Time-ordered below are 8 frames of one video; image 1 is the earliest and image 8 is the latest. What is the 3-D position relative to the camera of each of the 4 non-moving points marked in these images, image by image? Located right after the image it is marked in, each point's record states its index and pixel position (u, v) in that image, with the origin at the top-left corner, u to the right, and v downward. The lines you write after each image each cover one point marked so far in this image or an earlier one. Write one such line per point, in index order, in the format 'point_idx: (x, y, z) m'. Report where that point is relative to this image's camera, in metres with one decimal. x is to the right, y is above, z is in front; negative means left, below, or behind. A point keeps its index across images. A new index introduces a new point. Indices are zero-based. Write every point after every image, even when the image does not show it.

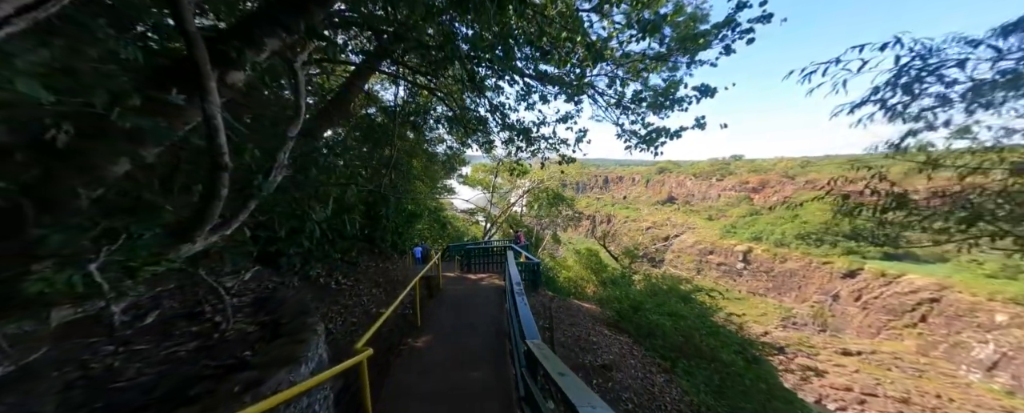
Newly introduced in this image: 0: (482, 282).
0: (-0.9, -2.3, +8.5) m
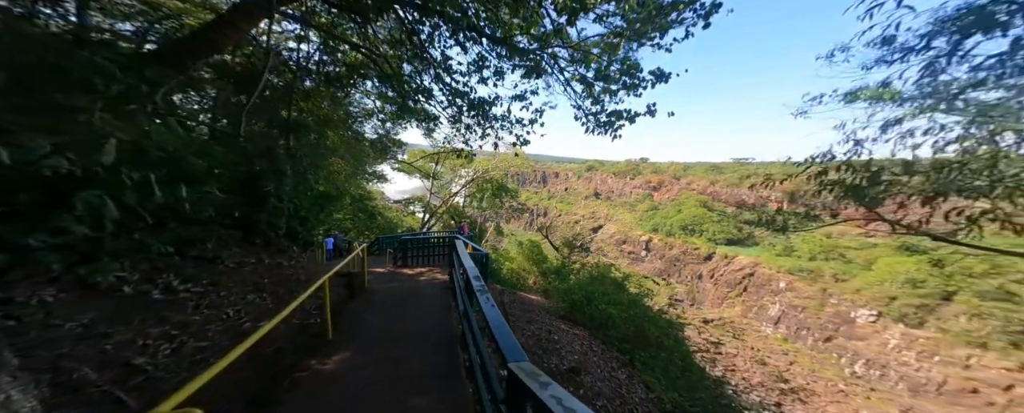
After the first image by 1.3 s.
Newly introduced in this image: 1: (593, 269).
0: (-2.4, -1.9, +7.6) m
1: (+3.9, -3.3, +14.3) m
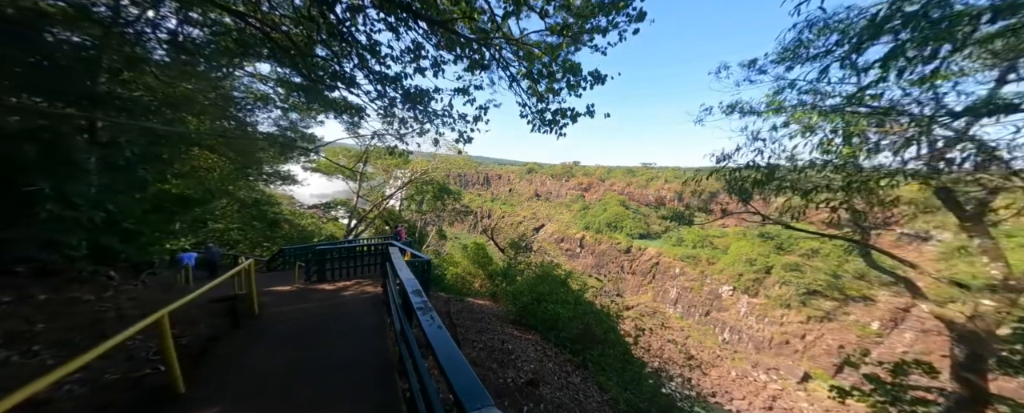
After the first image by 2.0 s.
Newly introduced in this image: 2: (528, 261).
0: (-3.8, -2.0, +6.6) m
1: (+1.1, -3.3, +14.4) m
2: (+1.3, -3.3, +16.9) m
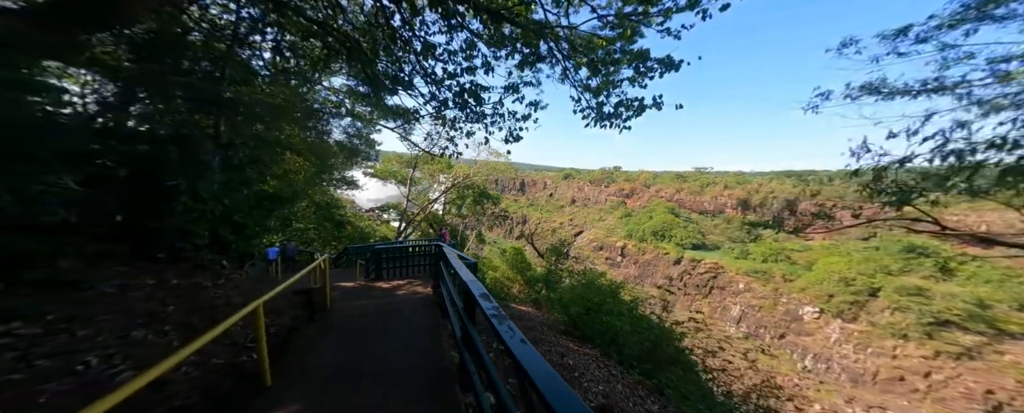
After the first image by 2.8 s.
0: (-2.7, -2.1, +6.8) m
1: (+3.1, -3.6, +14.0) m
2: (+3.6, -3.6, +16.4) m
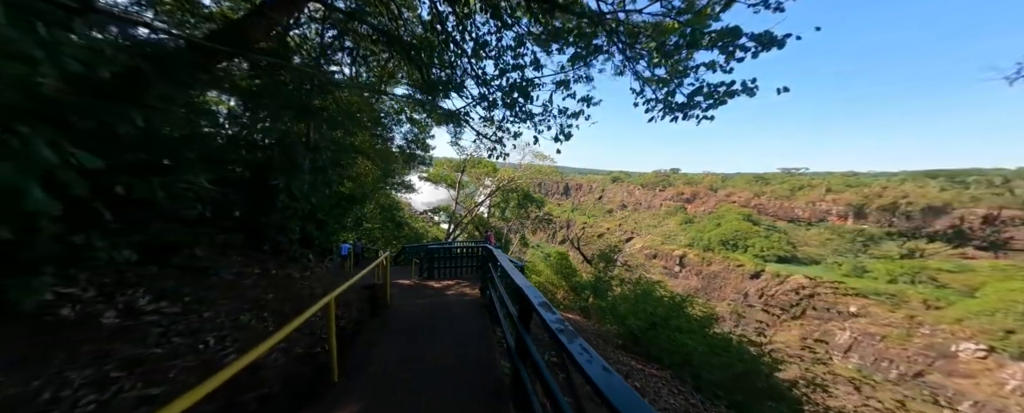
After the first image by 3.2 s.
0: (-1.5, -2.1, +6.9) m
1: (+5.3, -3.8, +13.0) m
2: (+6.1, -3.8, +15.3) m
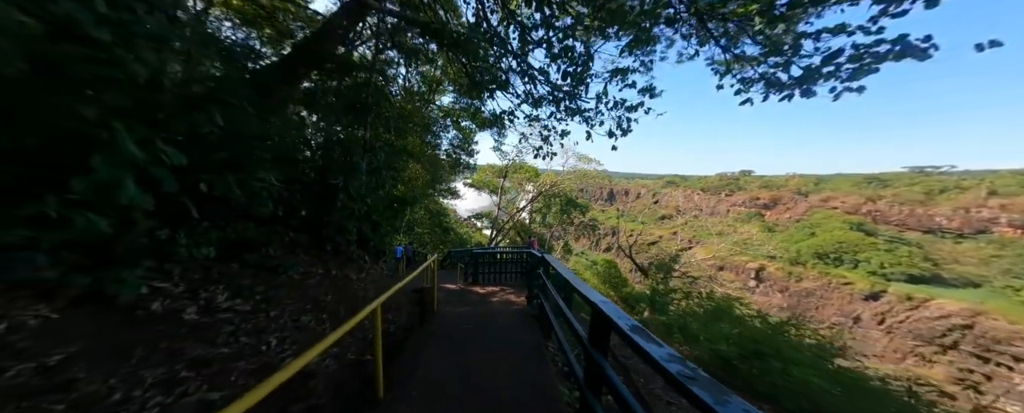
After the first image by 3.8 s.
0: (-0.4, -2.2, +6.5) m
1: (+7.2, -3.9, +11.6) m
2: (+8.3, -4.0, +13.7) m
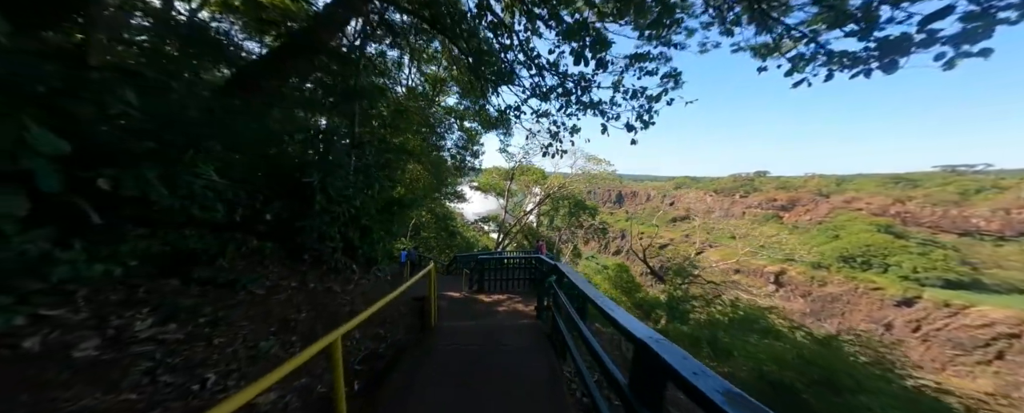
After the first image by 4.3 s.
0: (-0.2, -2.2, +6.0) m
1: (+7.5, -4.0, +10.9) m
2: (+8.7, -4.1, +13.0) m
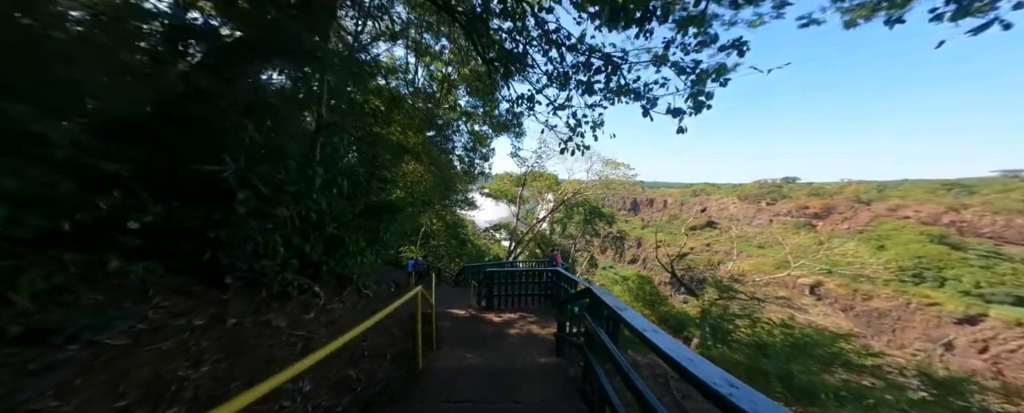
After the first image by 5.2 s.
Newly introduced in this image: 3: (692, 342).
0: (0.0, -2.3, +5.1) m
1: (+8.0, -4.2, +9.6) m
2: (+9.2, -4.4, +11.7) m
3: (+6.1, -4.6, +9.6) m
